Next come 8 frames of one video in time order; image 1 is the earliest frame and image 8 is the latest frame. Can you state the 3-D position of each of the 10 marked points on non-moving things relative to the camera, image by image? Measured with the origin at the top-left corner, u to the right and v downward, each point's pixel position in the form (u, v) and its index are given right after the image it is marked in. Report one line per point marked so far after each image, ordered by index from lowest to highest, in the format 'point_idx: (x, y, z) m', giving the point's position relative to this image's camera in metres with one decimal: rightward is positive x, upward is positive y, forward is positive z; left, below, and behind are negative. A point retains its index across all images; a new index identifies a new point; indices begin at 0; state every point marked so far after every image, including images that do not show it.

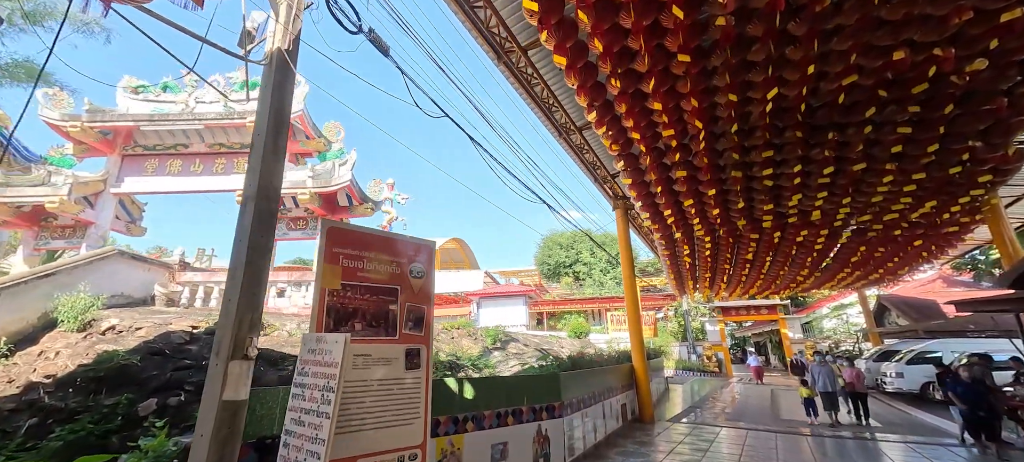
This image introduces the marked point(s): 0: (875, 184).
0: (+3.2, +0.4, +3.5) m
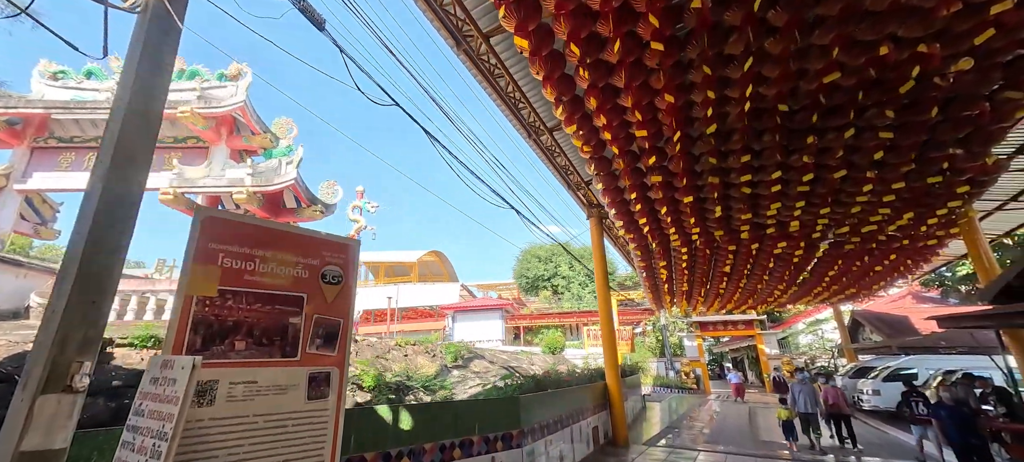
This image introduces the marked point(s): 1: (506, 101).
0: (+2.9, +0.3, +3.4) m
1: (-0.1, +1.0, +3.0) m
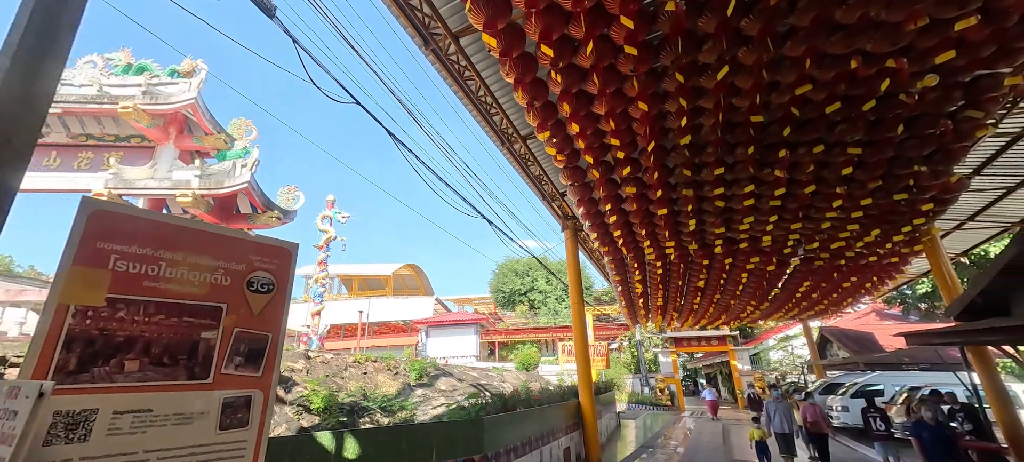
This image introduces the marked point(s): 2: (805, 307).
0: (+2.7, +0.2, +3.4) m
1: (-0.3, +0.9, +2.9) m
2: (+4.5, -1.2, +6.2) m
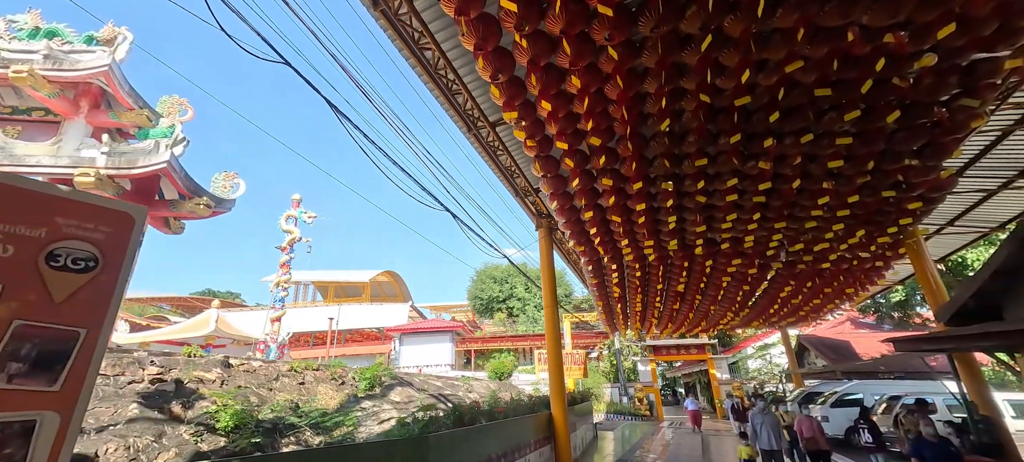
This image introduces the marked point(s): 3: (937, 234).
0: (+2.4, +0.2, +3.3) m
1: (-0.5, +0.9, +2.6) m
2: (+4.1, -1.2, +6.1) m
3: (+4.9, 0.0, +4.6) m
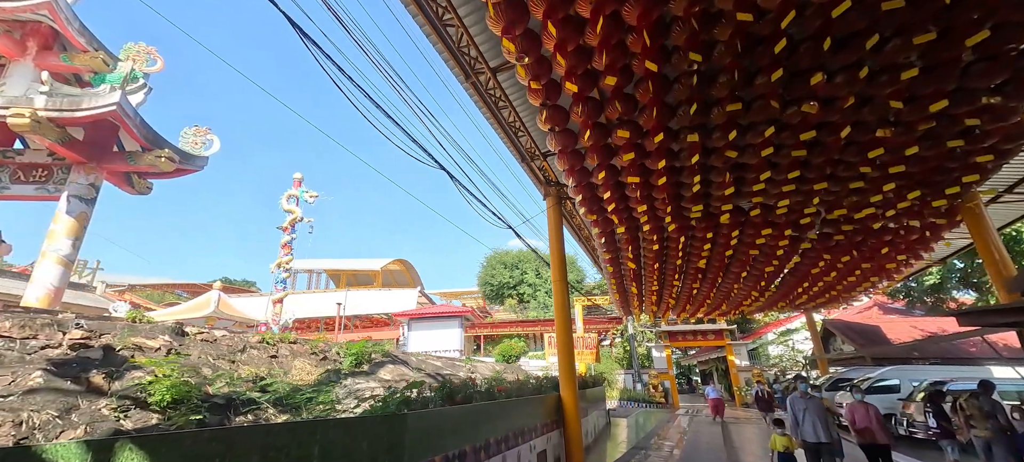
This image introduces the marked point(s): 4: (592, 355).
0: (+2.4, +0.5, +2.9) m
1: (-0.5, +1.2, +2.2) m
2: (+4.2, -0.9, +5.6) m
3: (+4.9, +0.3, +4.1) m
4: (+2.3, -3.6, +11.8) m
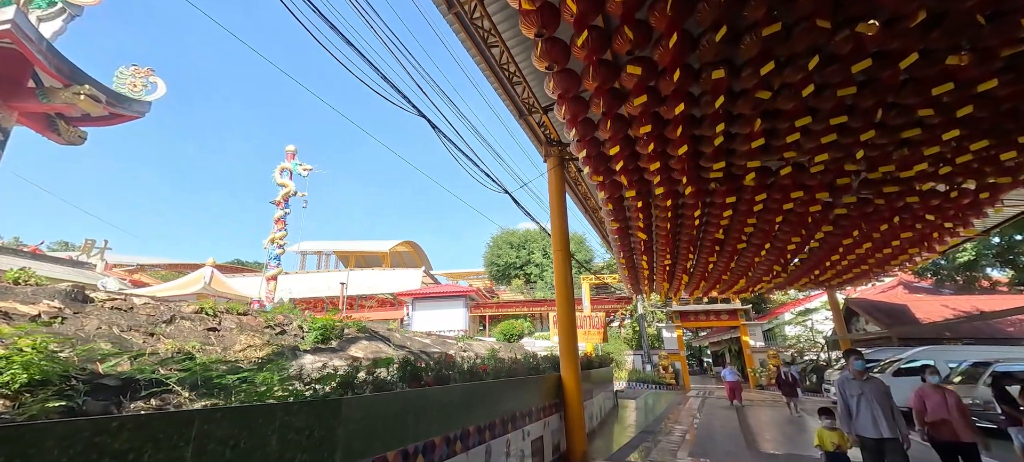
0: (+2.4, +0.7, +2.4) m
1: (-0.5, +1.4, +1.8) m
2: (+4.2, -0.5, +5.2) m
3: (+4.9, +0.6, +3.6) m
4: (+2.5, -3.0, +11.5) m
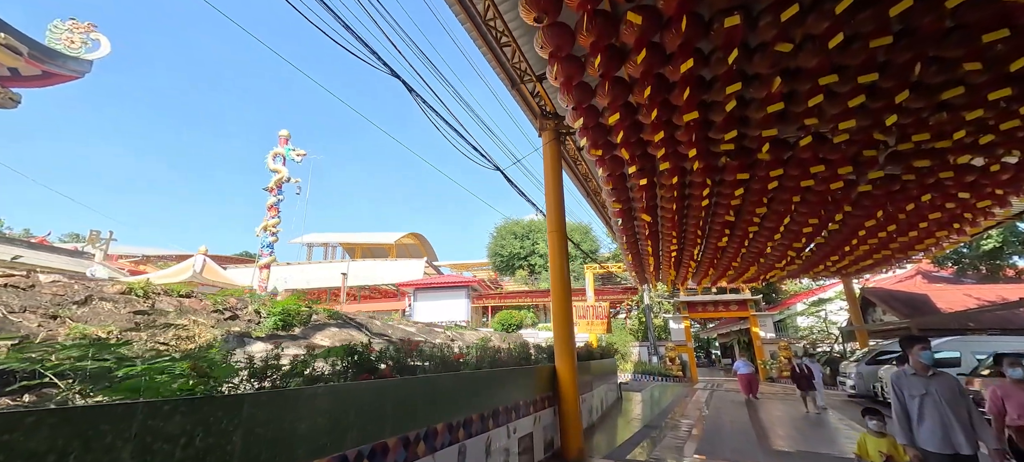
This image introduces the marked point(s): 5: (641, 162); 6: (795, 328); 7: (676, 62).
0: (+2.3, +0.9, +2.1) m
1: (-0.6, +1.5, +1.5) m
2: (+4.2, -0.3, +4.9) m
3: (+4.8, +0.8, +3.3) m
4: (+2.5, -2.6, +11.2) m
5: (+1.0, +0.5, +3.1) m
6: (+10.8, -3.8, +15.7) m
7: (+0.9, +0.9, +2.2) m
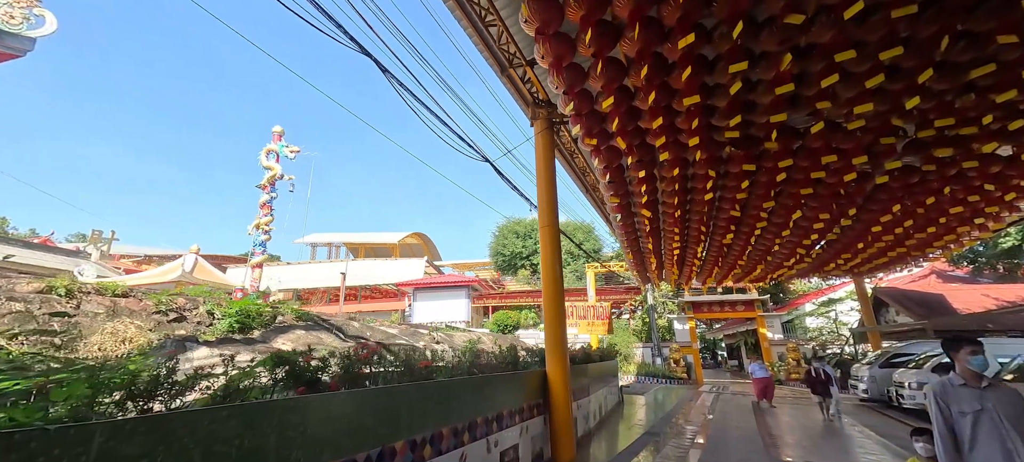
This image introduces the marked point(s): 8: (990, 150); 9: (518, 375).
0: (+2.2, +0.9, +1.9) m
1: (-0.7, +1.6, +1.4) m
2: (+4.1, -0.3, +4.6) m
3: (+4.8, +0.8, +3.0) m
4: (+2.6, -2.6, +11.0) m
5: (+0.9, +0.6, +2.9) m
6: (+10.9, -3.8, +15.4) m
7: (+0.8, +0.9, +2.0) m
8: (+3.2, +0.5, +2.7) m
9: (+0.1, -1.2, +3.3) m
